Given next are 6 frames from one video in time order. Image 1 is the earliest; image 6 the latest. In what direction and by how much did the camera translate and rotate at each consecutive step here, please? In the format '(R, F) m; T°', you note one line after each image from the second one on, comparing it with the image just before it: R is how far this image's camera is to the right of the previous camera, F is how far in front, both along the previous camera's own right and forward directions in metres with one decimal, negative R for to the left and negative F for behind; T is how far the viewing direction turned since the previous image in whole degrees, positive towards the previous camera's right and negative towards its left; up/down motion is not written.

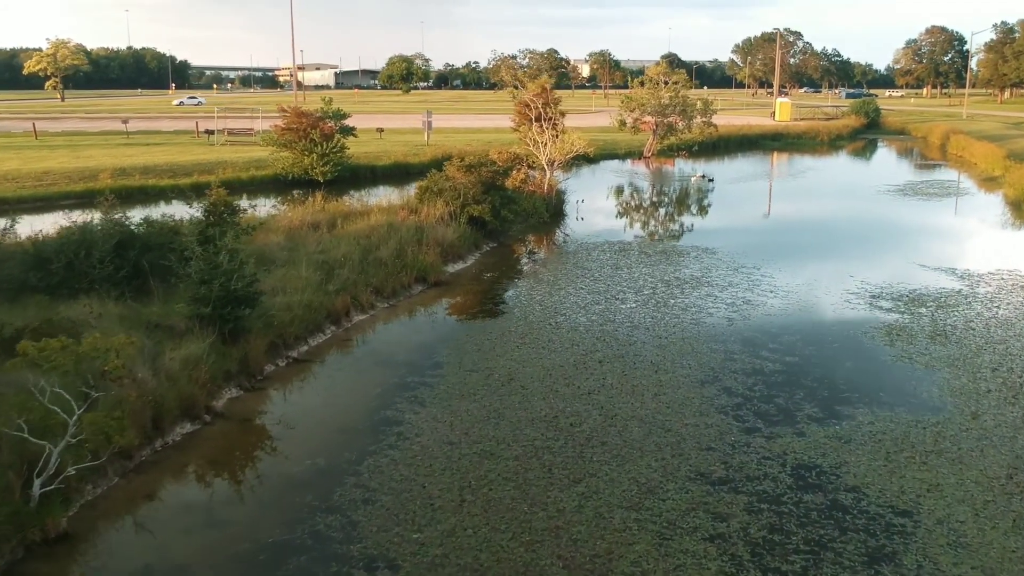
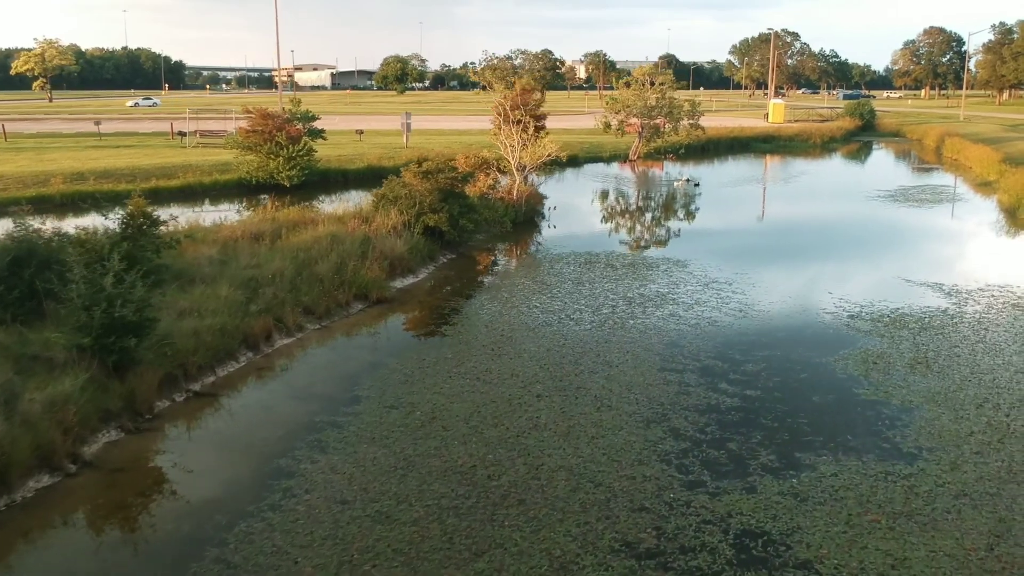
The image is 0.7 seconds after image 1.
(+0.6, +1.3) m; 0°
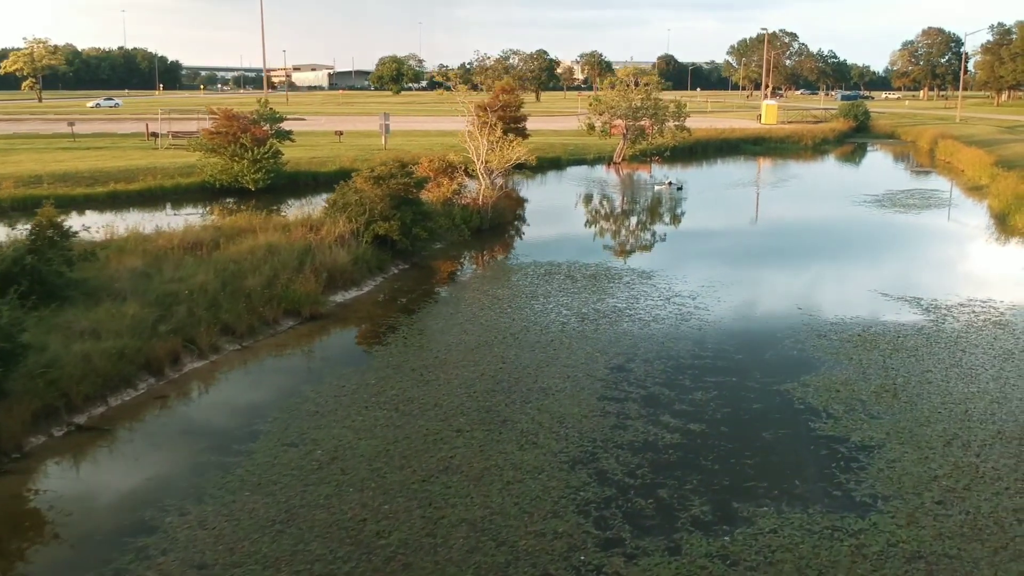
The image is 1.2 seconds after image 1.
(+0.6, +1.1) m; 0°
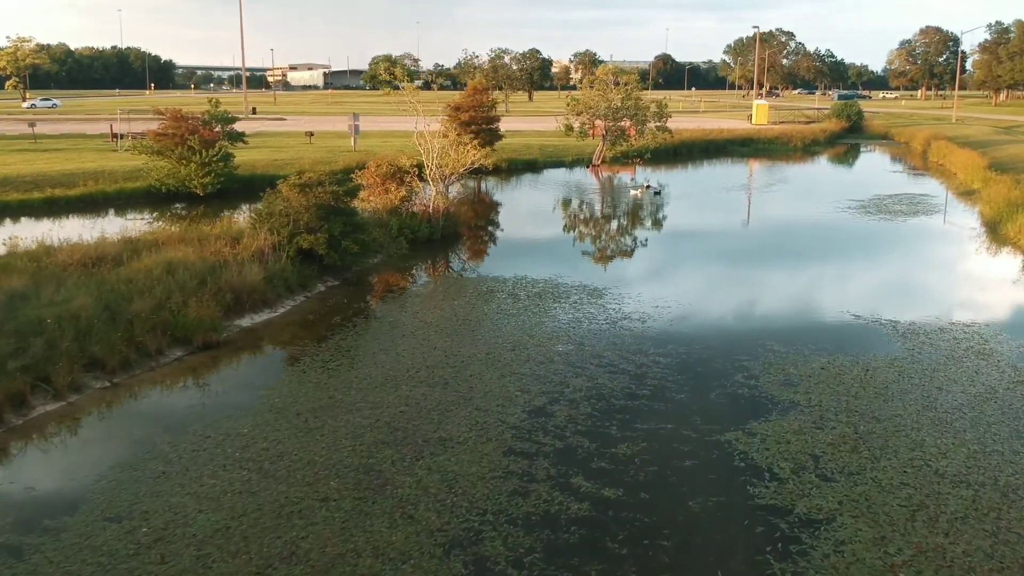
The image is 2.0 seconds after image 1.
(+0.8, +1.7) m; 0°
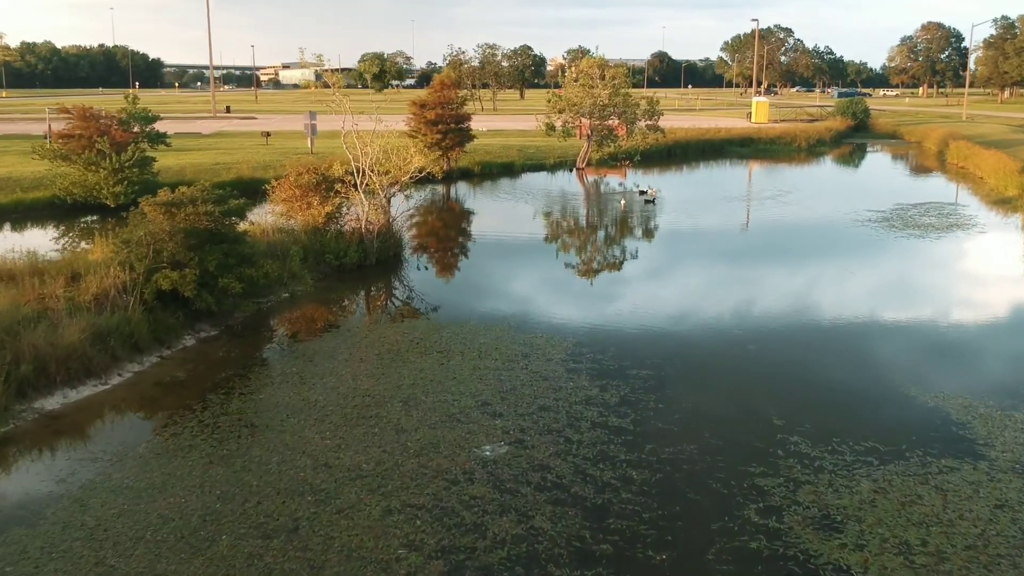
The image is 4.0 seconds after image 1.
(+0.6, +4.1) m; 0°
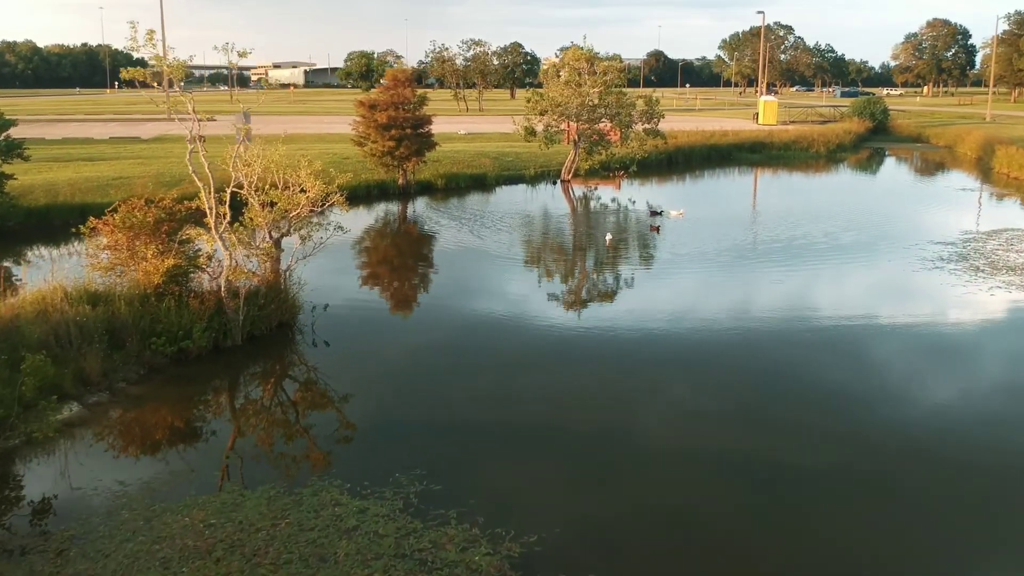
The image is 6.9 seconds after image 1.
(+0.5, +5.9) m; 0°
